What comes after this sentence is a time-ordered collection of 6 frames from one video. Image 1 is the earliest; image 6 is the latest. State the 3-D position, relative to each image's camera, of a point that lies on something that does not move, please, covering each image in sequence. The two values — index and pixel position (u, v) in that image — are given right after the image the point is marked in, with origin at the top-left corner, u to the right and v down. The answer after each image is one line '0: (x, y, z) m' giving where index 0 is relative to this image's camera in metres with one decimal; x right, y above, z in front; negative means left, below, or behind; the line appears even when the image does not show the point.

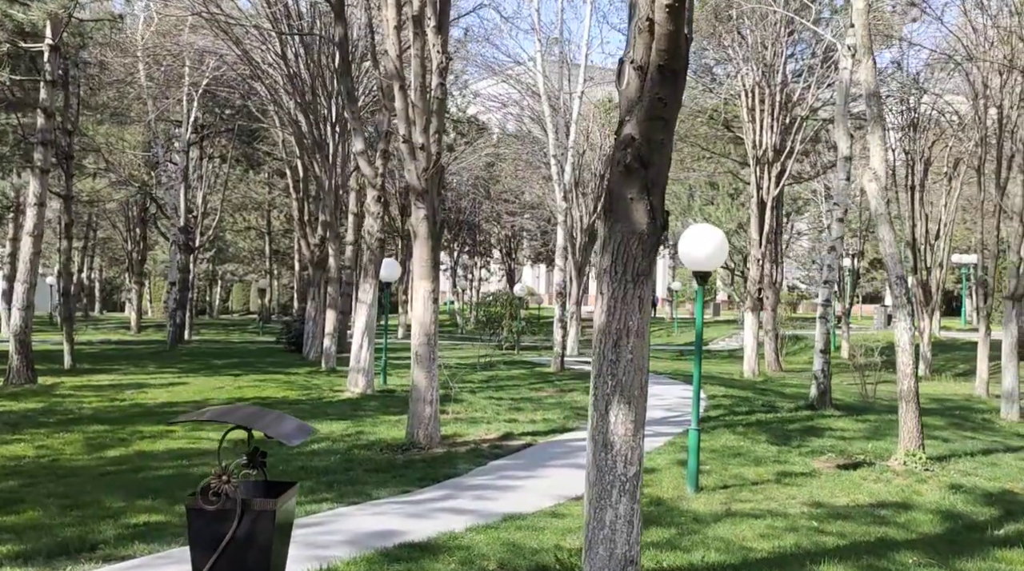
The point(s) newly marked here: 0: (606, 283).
0: (+0.5, 0.0, +5.8) m
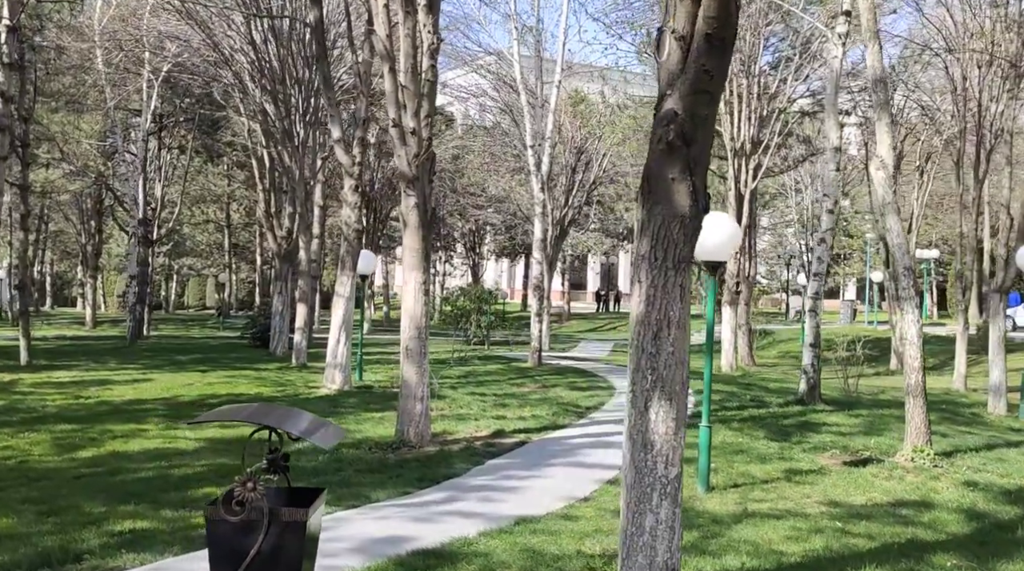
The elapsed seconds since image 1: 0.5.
0: (+0.6, +0.1, +5.4) m
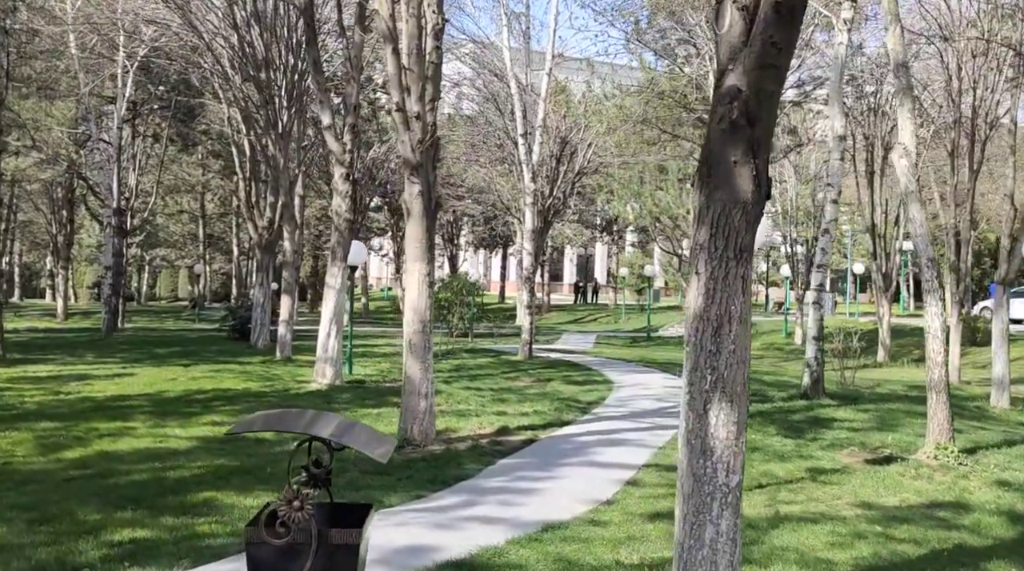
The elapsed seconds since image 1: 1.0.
0: (+0.8, +0.1, +5.0) m
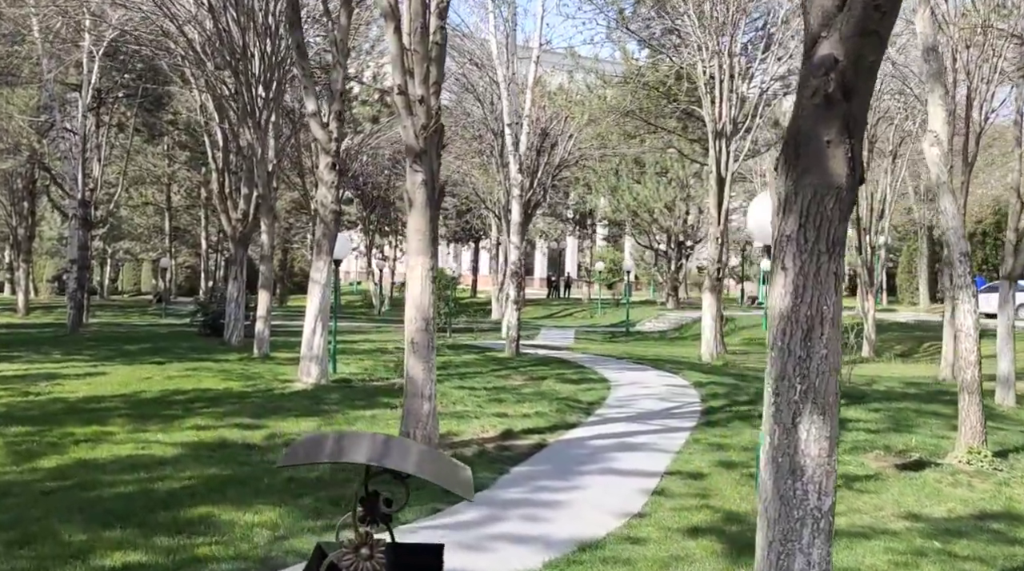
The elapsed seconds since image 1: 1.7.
0: (+1.1, +0.1, +4.4) m
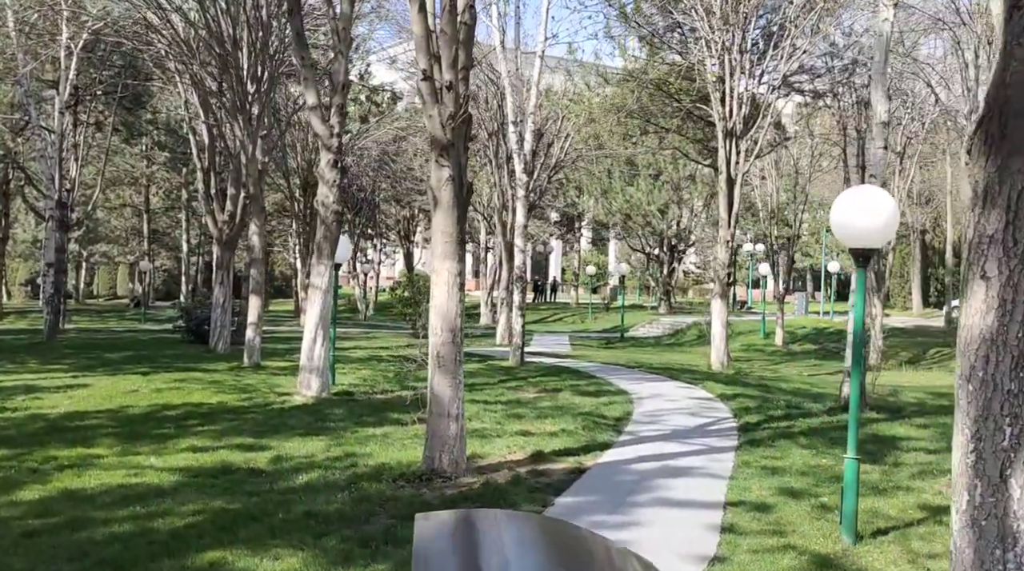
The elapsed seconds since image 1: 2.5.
0: (+1.5, +0.1, +3.4) m
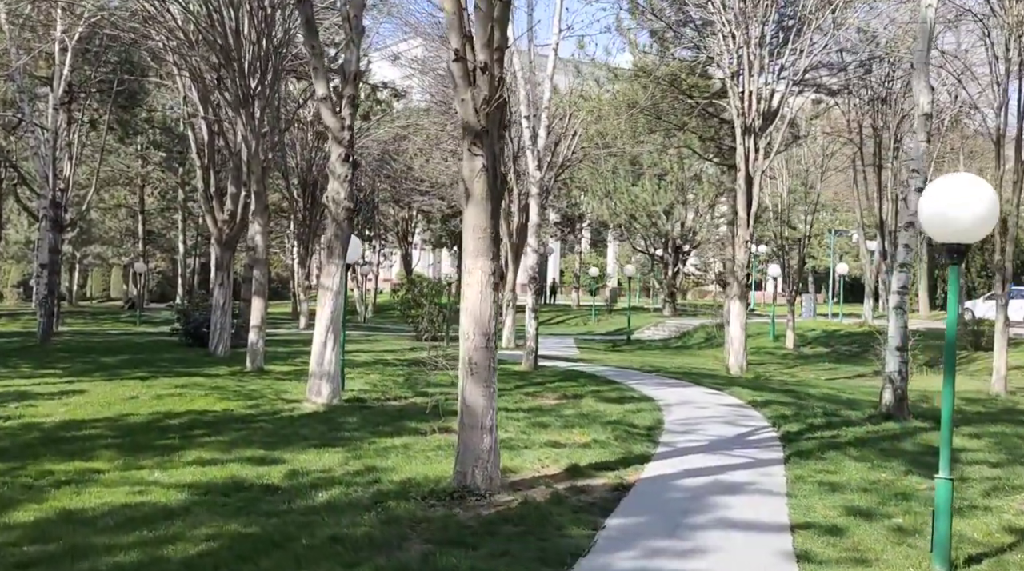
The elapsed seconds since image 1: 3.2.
0: (+1.8, +0.1, +2.7) m
